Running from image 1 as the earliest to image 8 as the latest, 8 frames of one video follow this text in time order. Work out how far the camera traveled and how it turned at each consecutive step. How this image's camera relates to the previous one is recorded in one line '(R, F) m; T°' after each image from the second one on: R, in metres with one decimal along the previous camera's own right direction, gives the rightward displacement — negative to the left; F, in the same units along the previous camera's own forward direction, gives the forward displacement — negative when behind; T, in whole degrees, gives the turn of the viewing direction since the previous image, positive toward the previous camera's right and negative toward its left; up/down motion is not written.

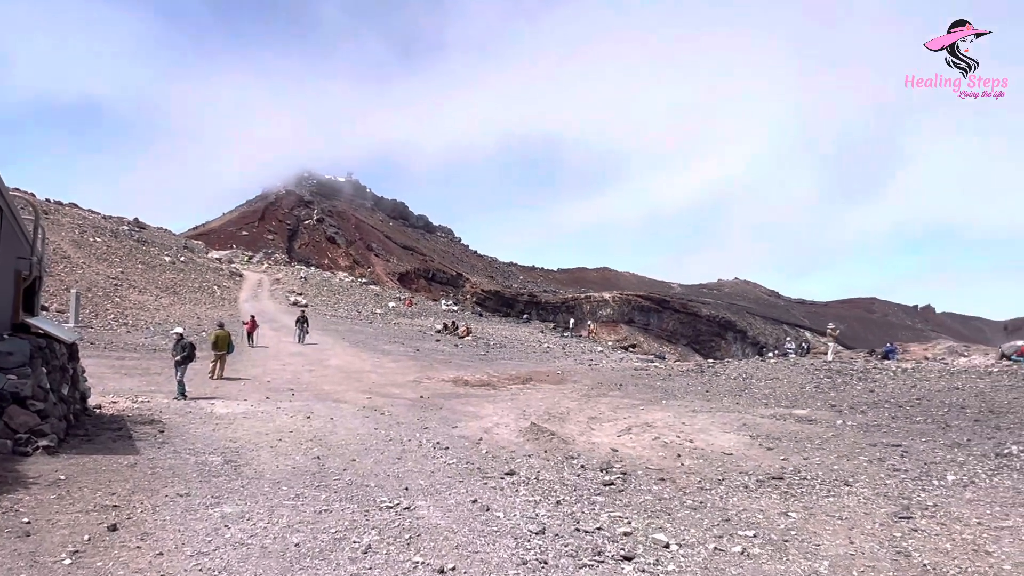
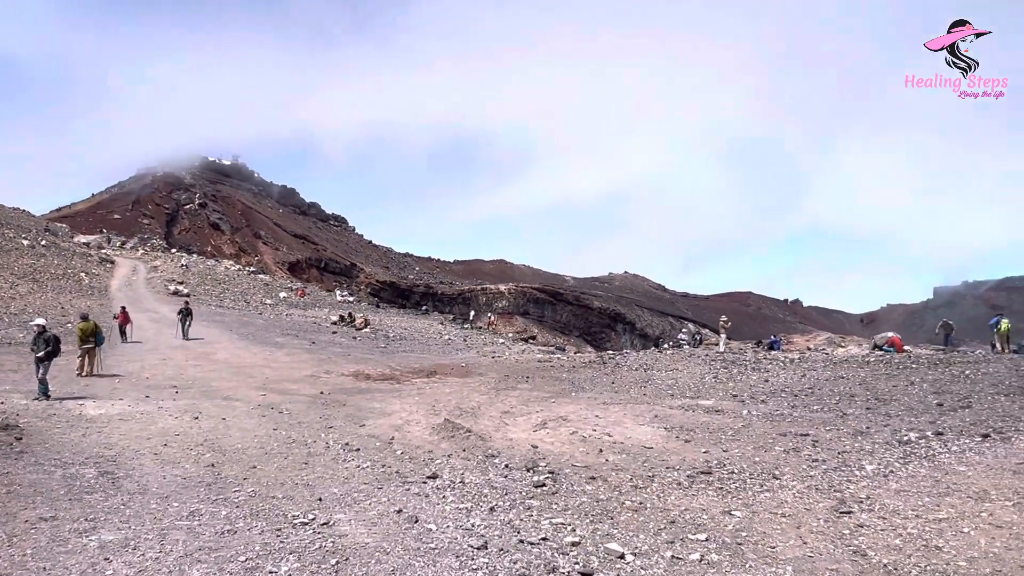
(-0.3, +0.5) m; +9°
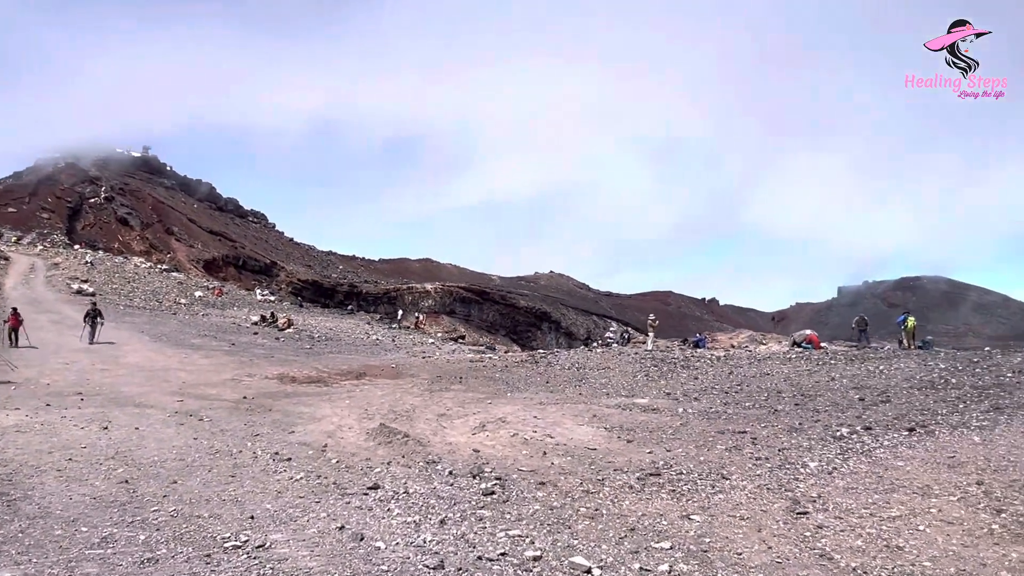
(-0.2, +0.3) m; +6°
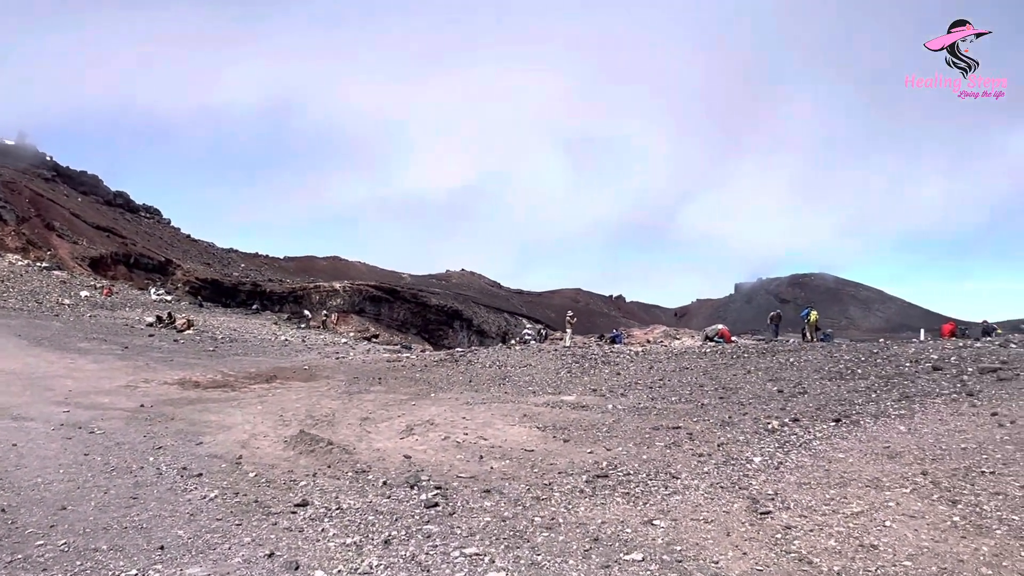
(-0.3, +0.4) m; +7°
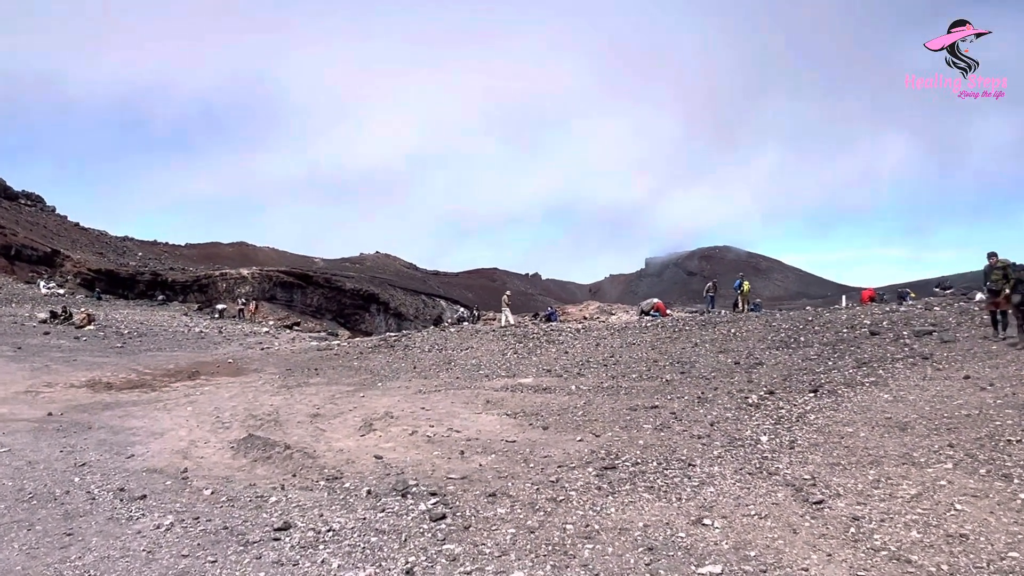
(-0.6, +0.7) m; +7°
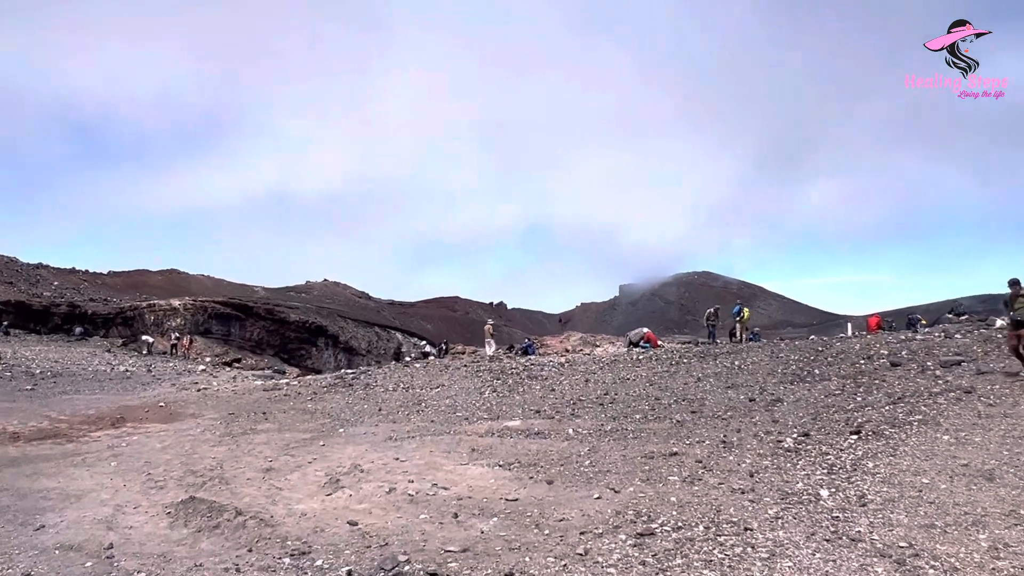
(-0.2, +1.1) m; +2°
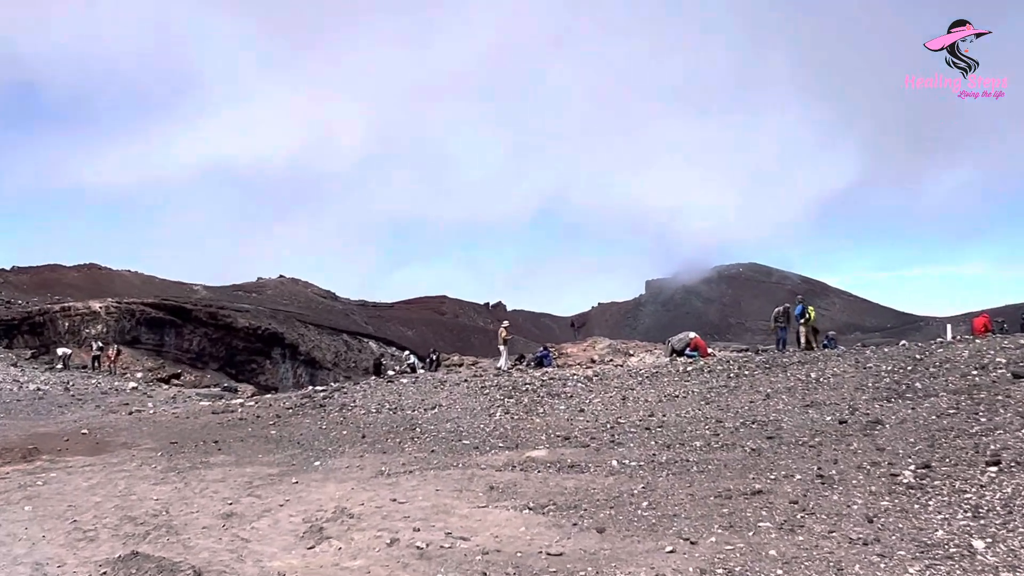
(0.0, +1.5) m; -3°
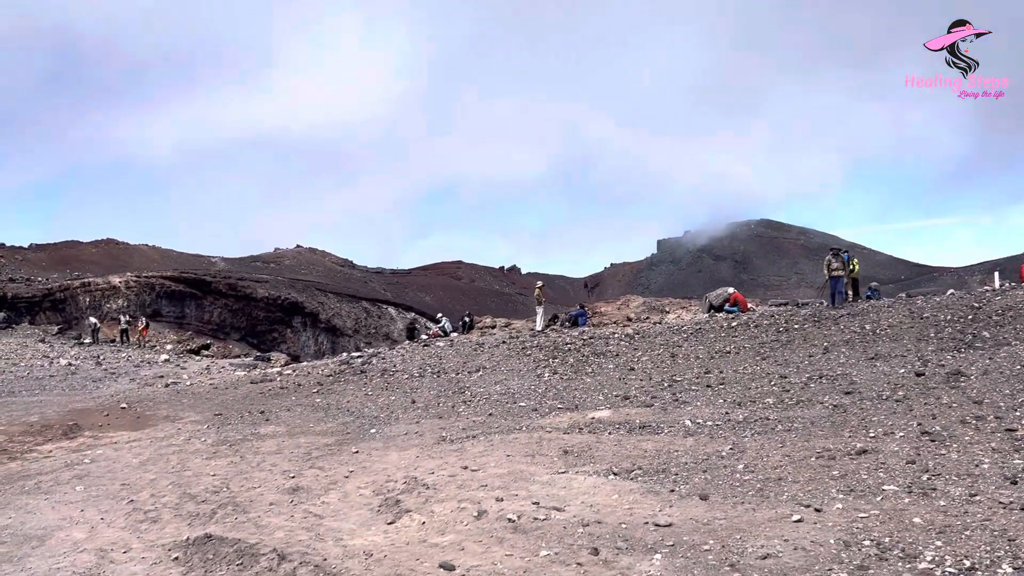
(-0.6, +0.5) m; -1°
